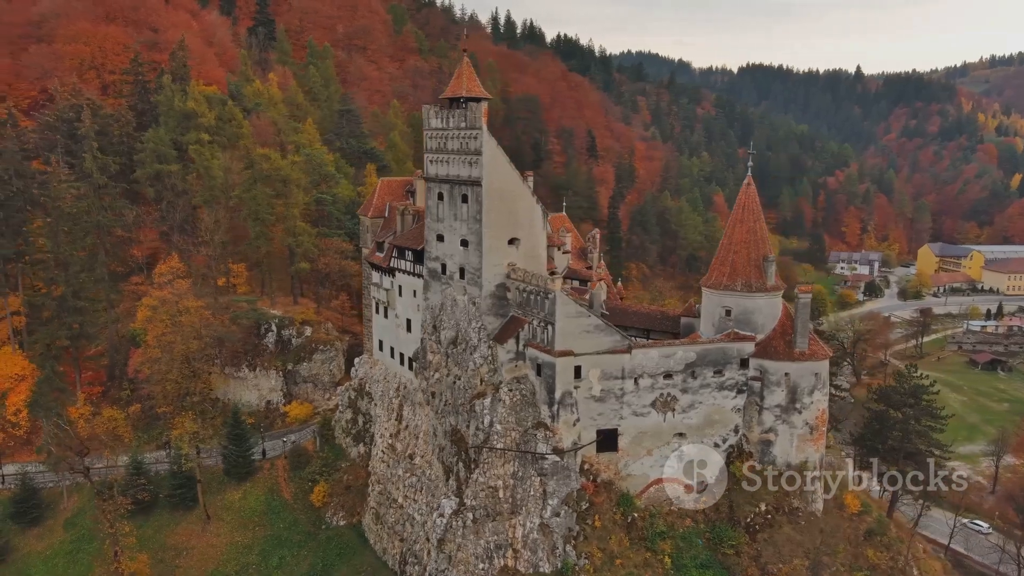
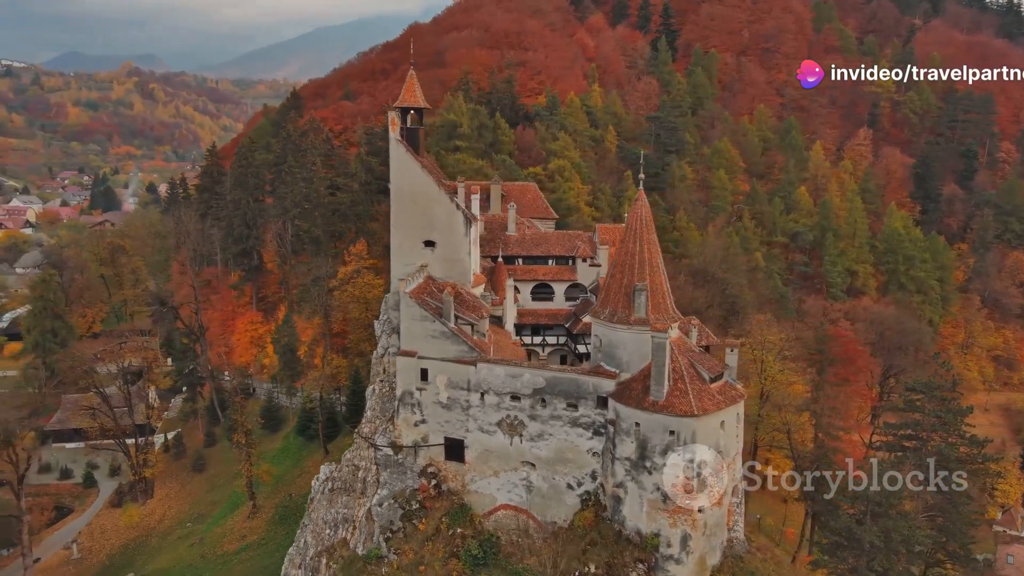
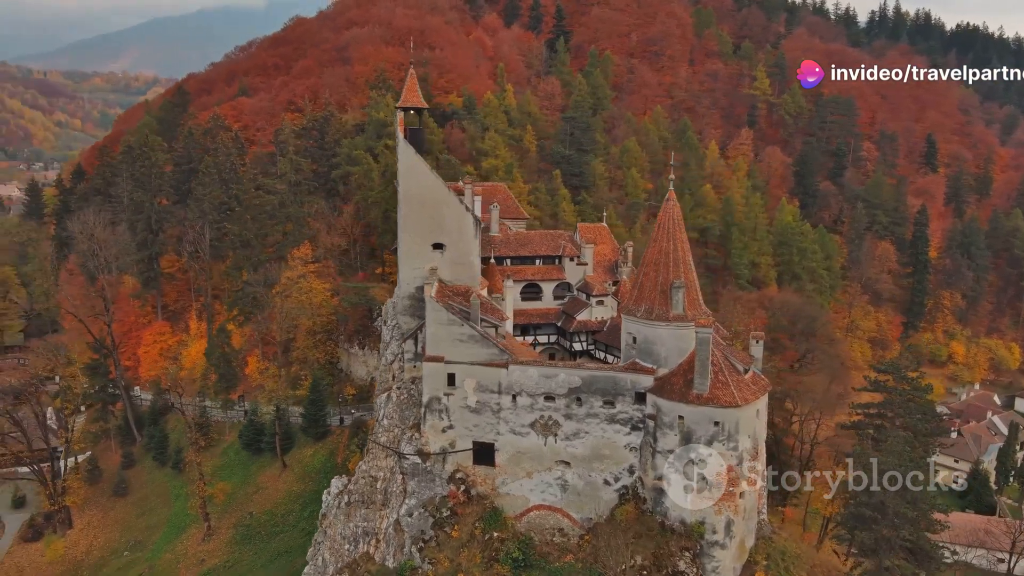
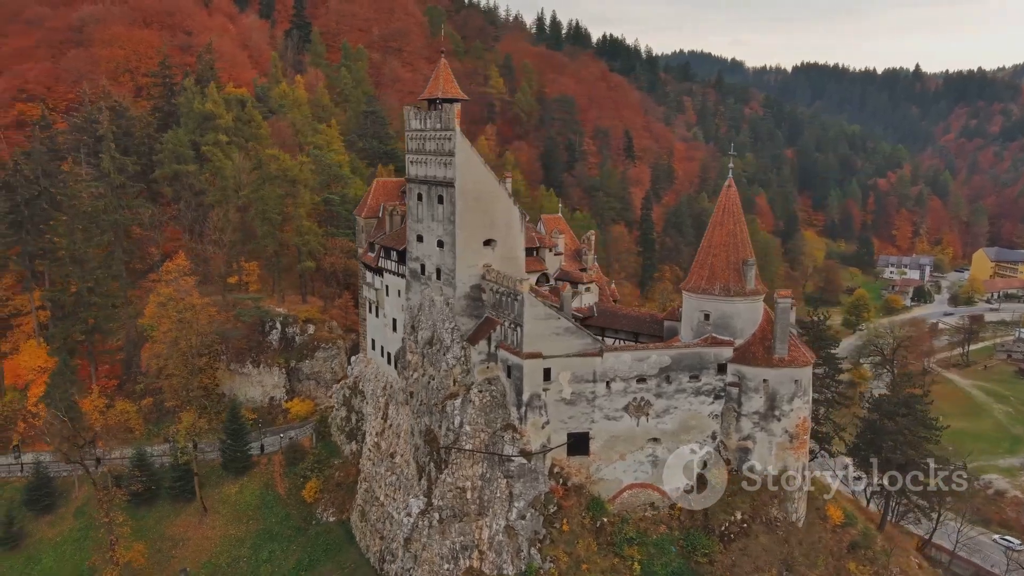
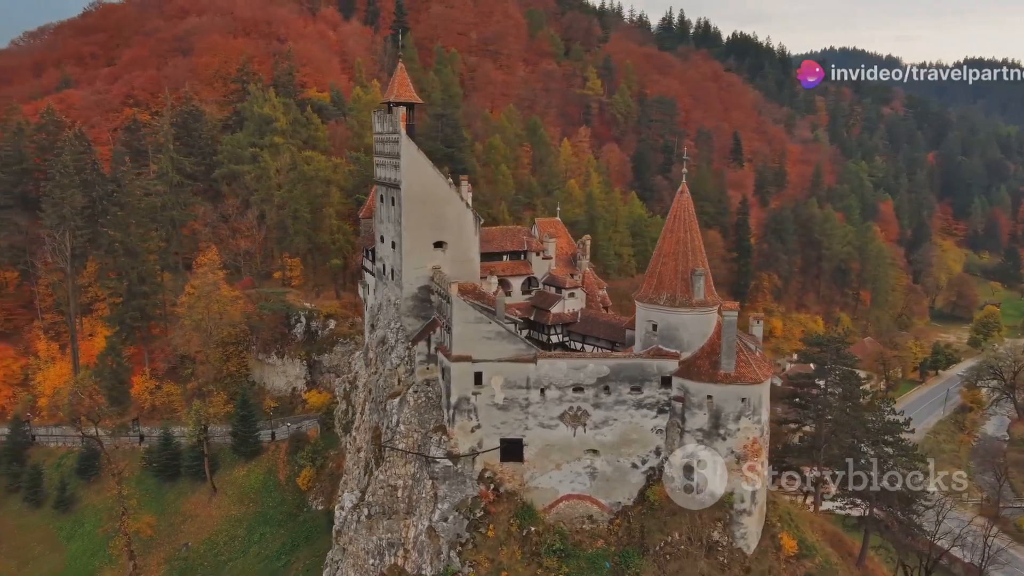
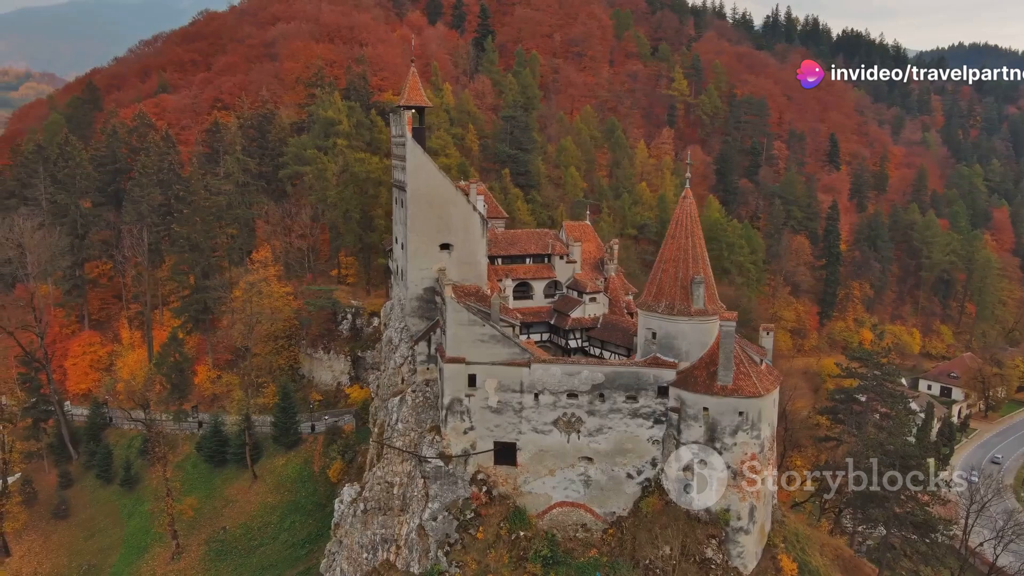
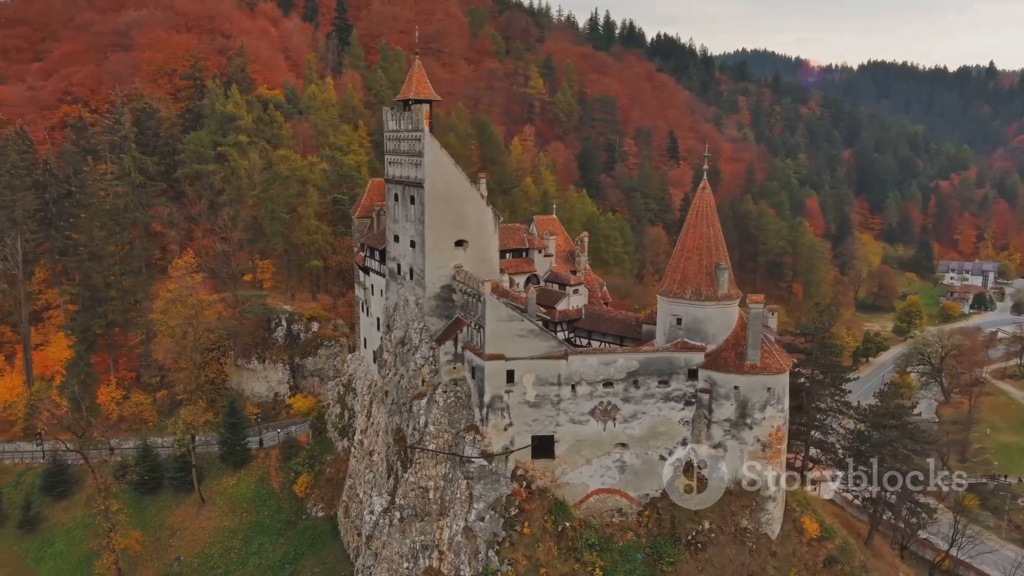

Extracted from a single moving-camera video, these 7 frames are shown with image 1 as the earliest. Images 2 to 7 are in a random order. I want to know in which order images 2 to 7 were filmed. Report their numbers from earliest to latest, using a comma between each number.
4, 7, 5, 6, 3, 2
